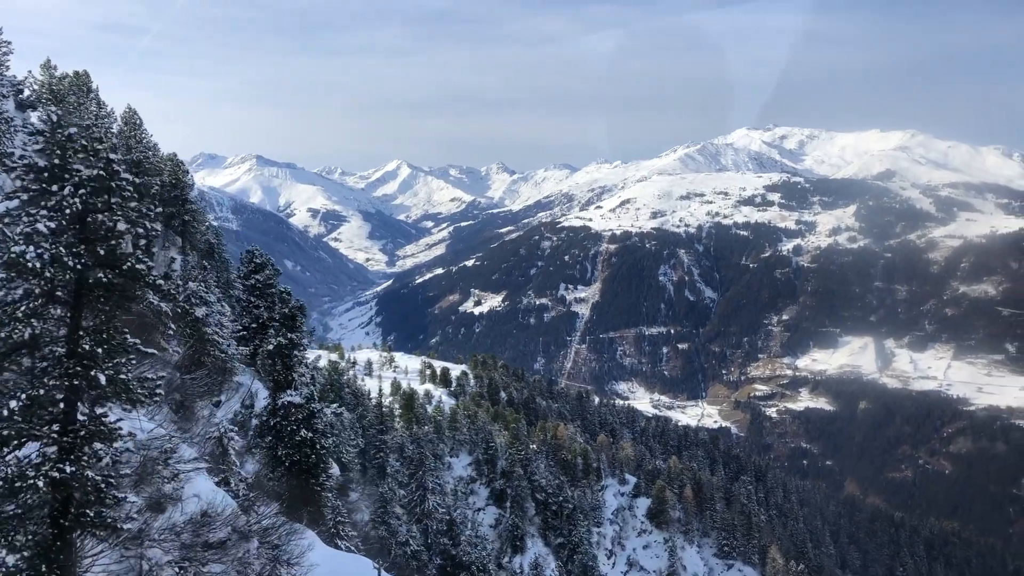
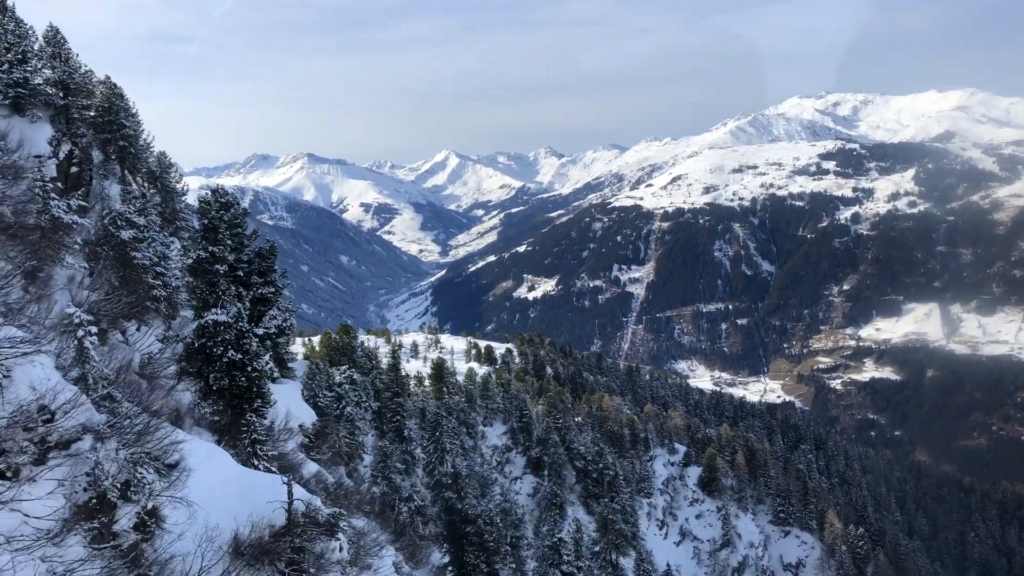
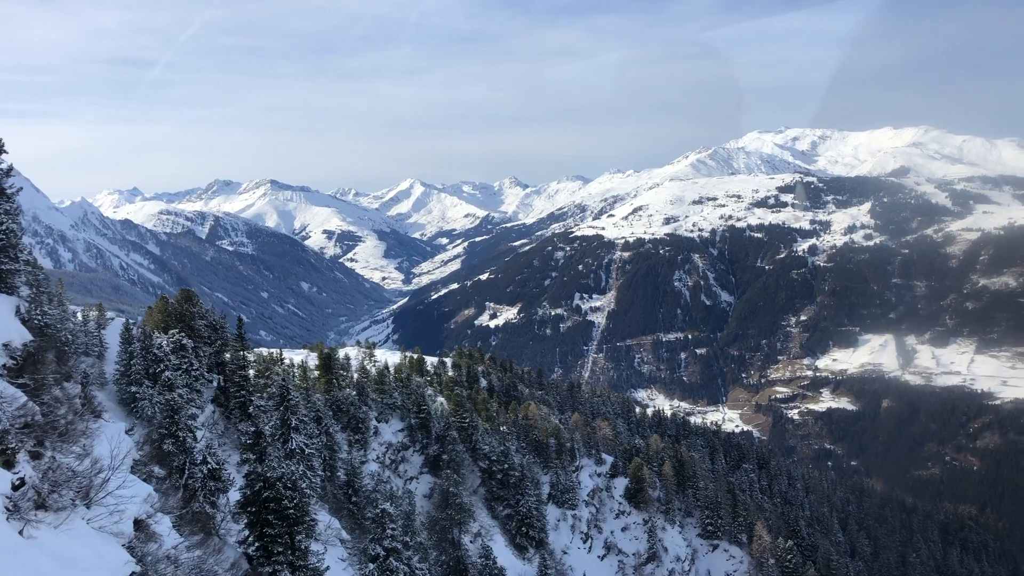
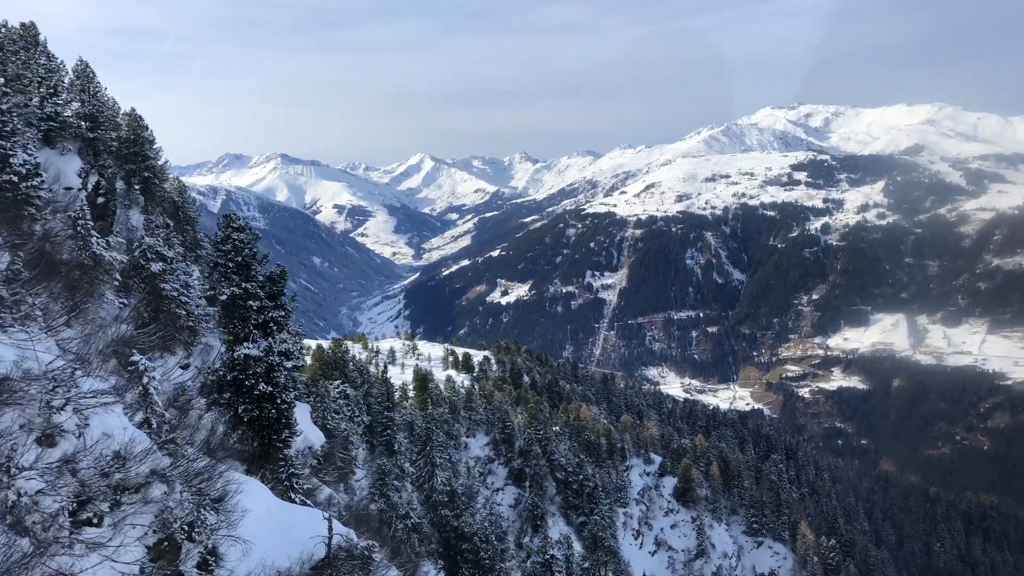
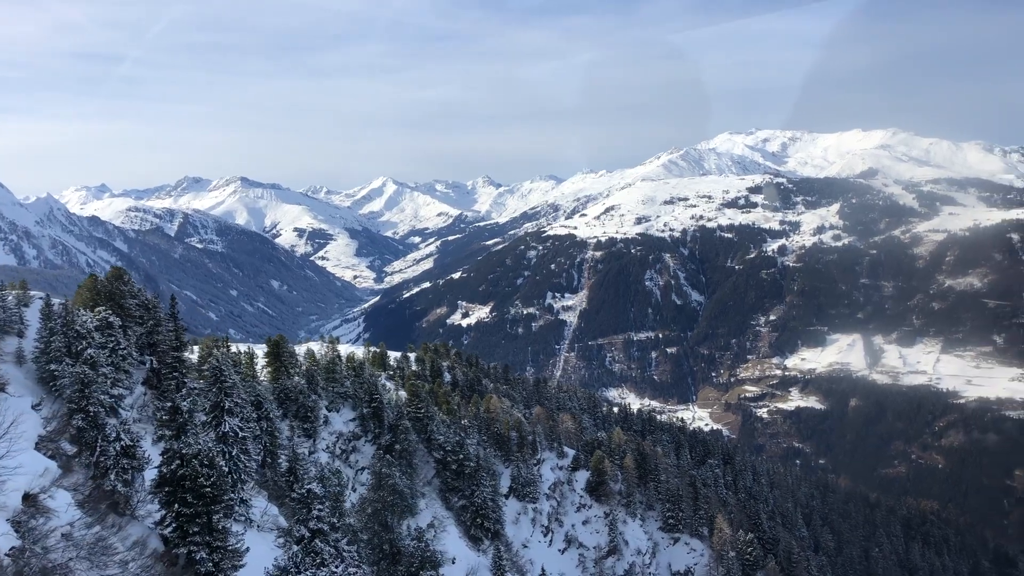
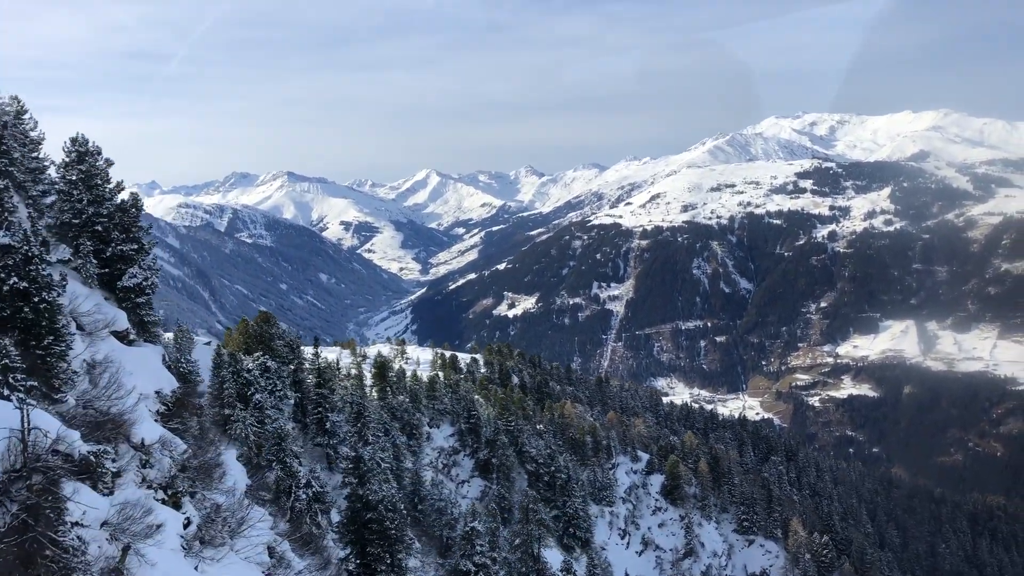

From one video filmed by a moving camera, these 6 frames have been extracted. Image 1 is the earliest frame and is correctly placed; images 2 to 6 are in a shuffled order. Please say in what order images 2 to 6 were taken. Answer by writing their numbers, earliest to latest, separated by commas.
4, 2, 6, 3, 5
